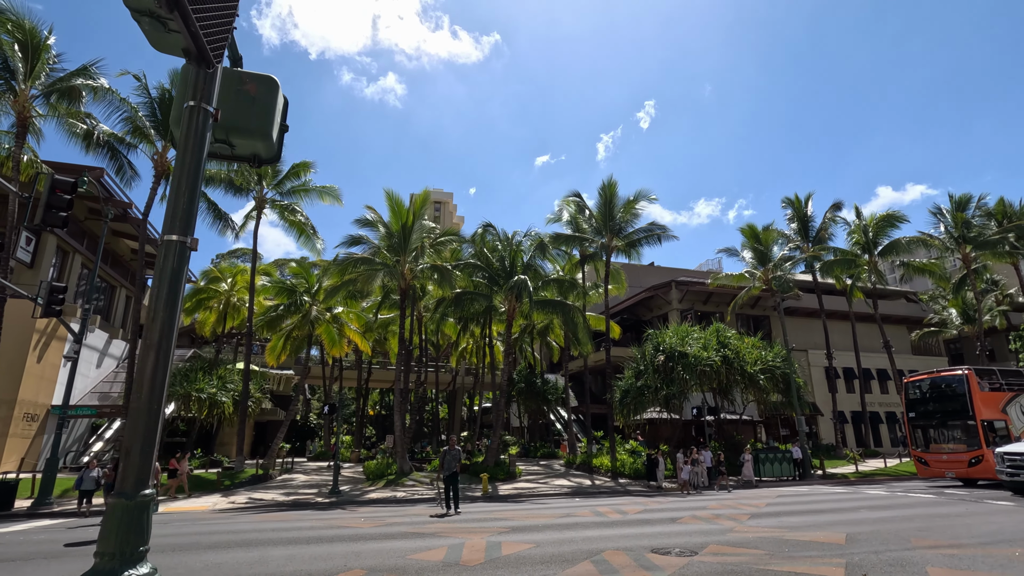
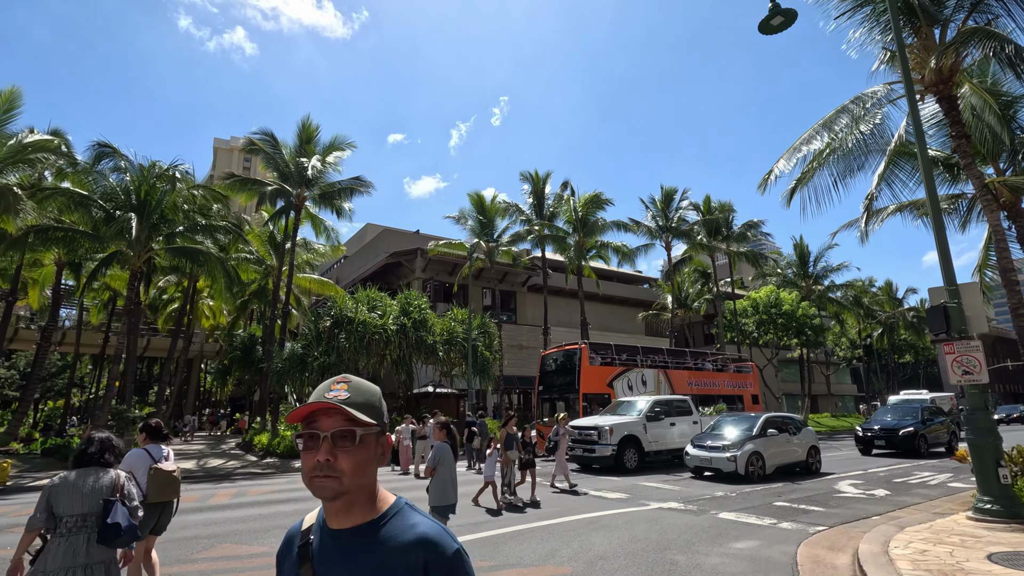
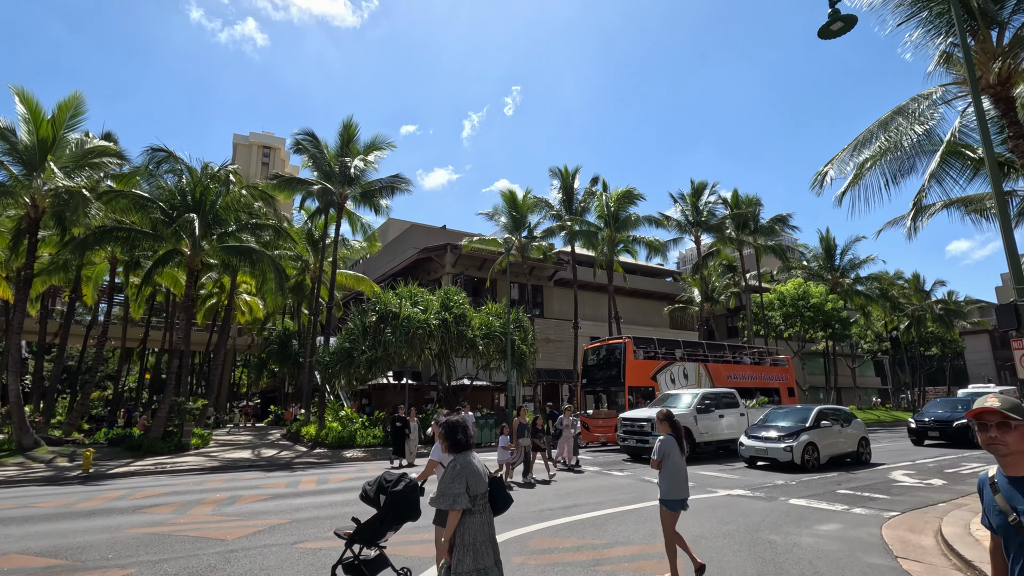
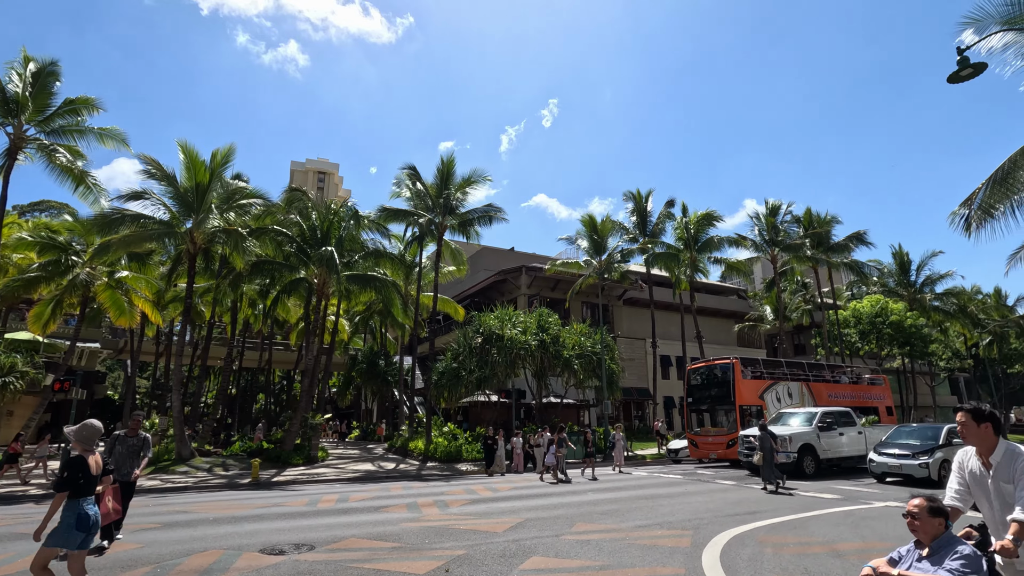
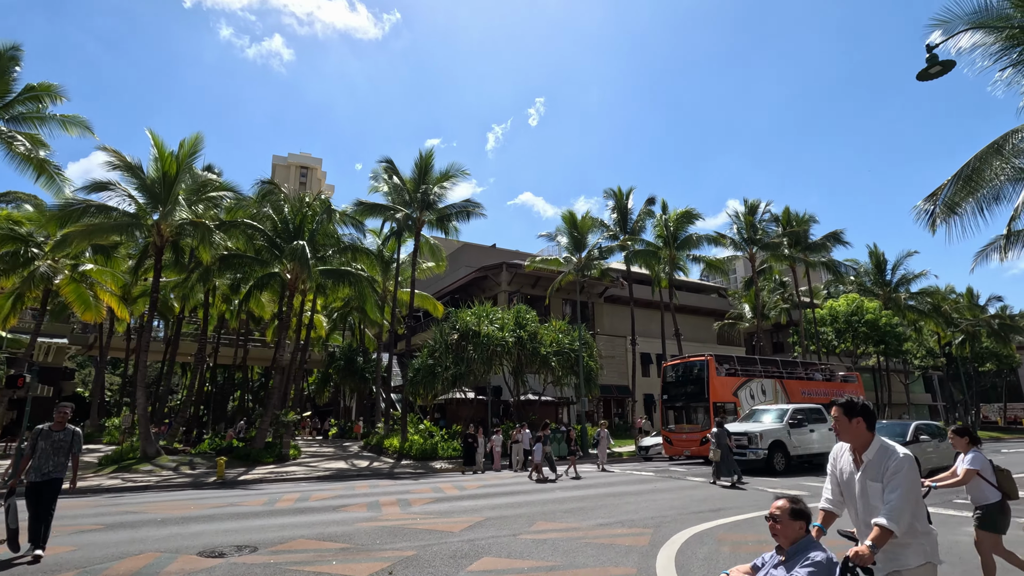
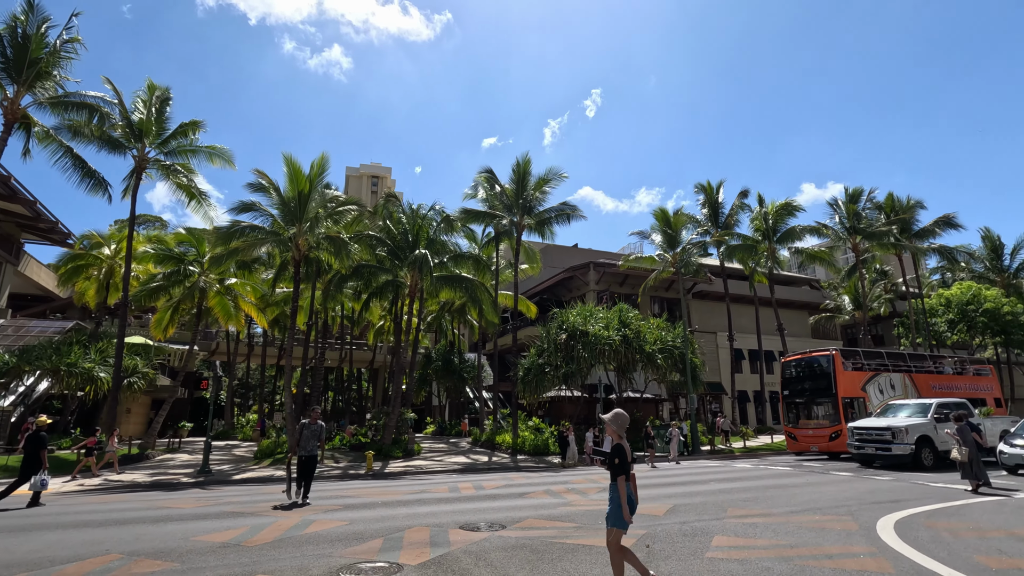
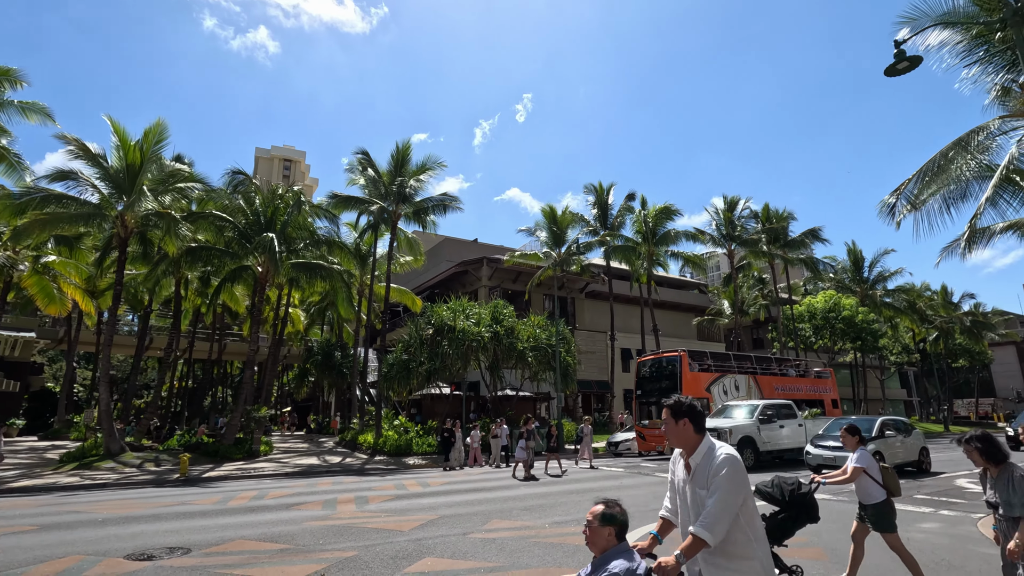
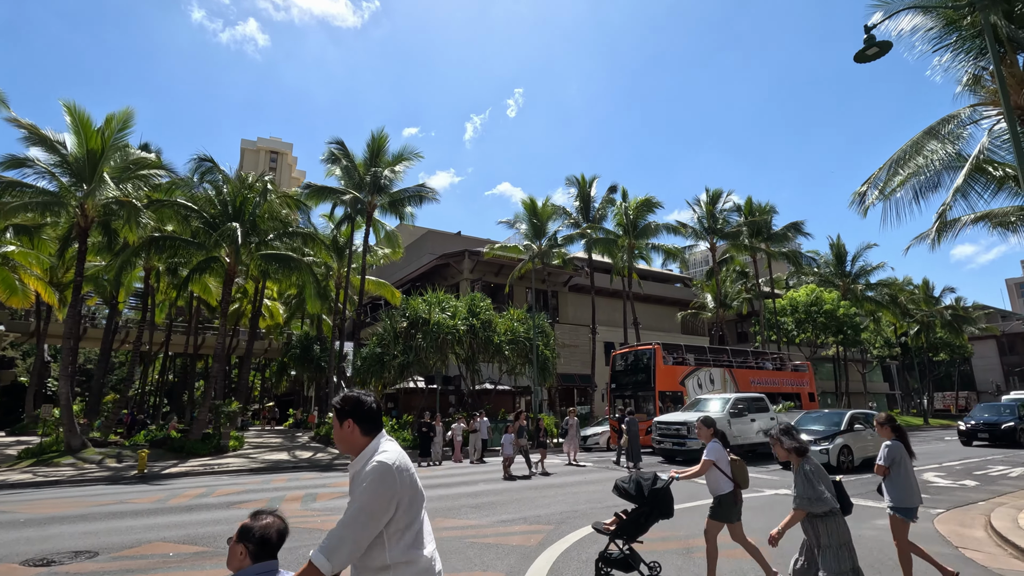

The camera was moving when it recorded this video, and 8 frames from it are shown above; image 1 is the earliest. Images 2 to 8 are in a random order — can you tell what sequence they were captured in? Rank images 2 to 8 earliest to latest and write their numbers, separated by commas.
6, 4, 5, 7, 8, 3, 2
